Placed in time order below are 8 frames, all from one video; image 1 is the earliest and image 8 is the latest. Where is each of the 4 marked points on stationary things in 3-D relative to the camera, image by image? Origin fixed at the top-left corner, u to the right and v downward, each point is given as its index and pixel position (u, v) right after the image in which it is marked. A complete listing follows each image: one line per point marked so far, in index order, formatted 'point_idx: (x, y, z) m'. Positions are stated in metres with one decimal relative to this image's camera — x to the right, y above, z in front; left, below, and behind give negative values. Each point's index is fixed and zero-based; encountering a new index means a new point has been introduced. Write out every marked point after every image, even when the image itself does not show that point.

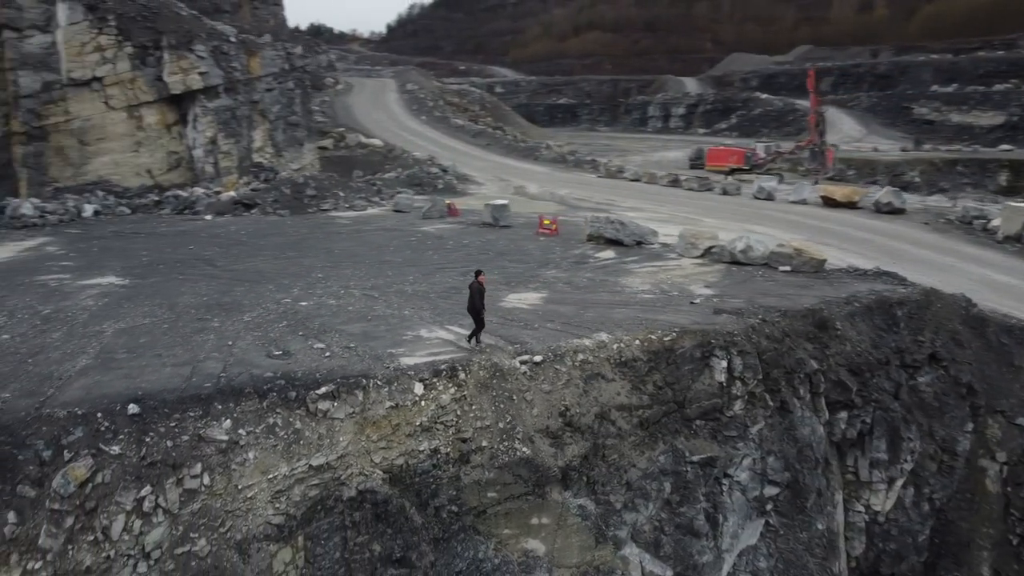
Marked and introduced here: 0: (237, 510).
0: (-1.3, -1.1, +4.2) m
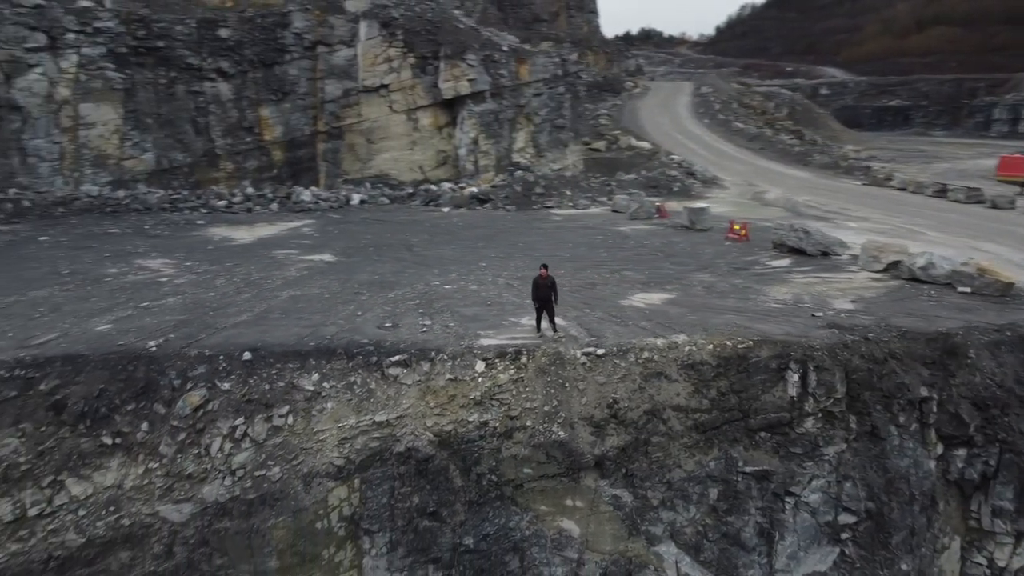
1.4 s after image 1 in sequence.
0: (-1.2, -0.9, +5.0) m
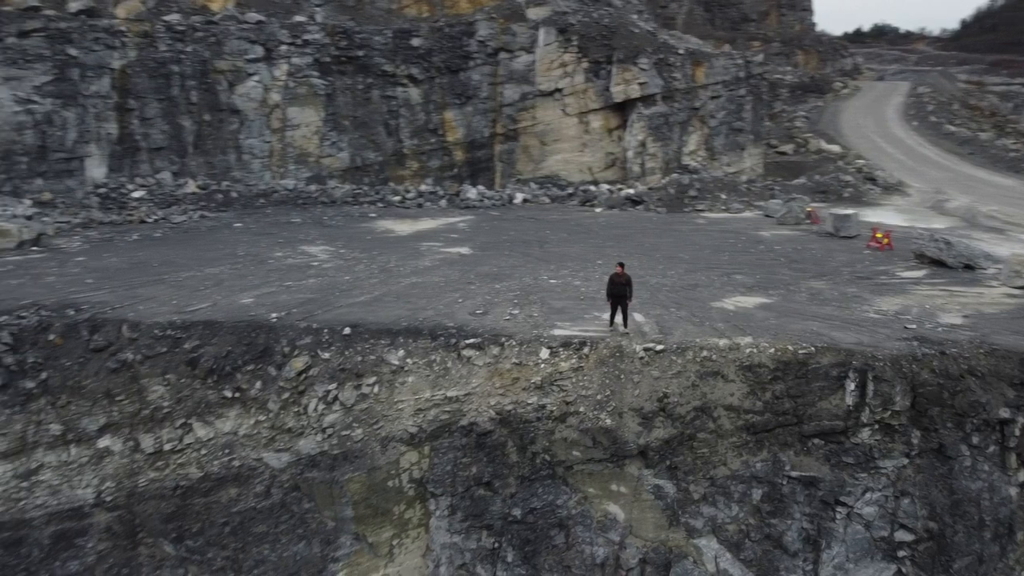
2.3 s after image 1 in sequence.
0: (-0.8, -0.8, +5.6) m
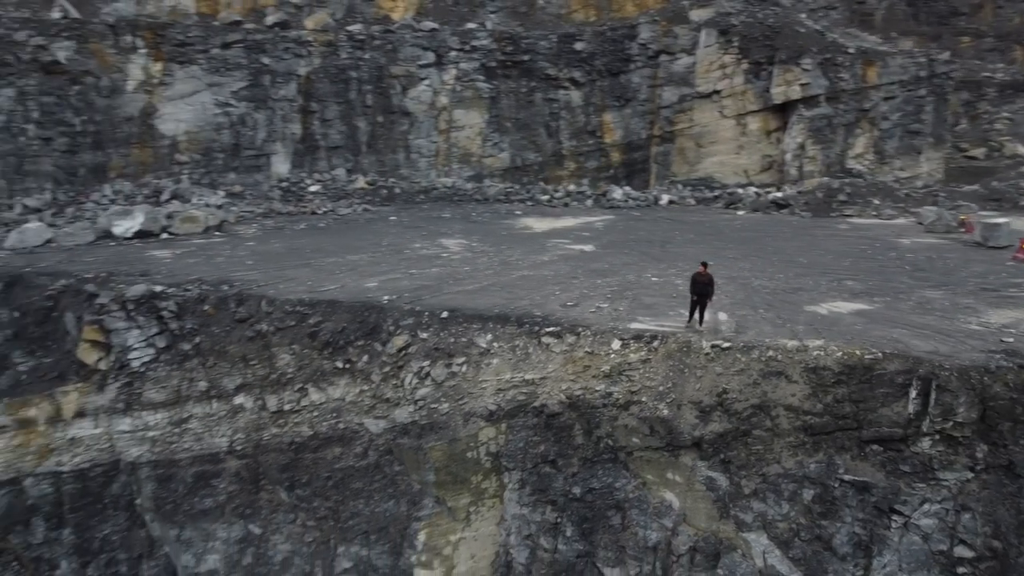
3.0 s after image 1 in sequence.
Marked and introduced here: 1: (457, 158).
0: (-0.3, -0.8, +6.1) m
1: (-1.0, +2.5, +16.2) m
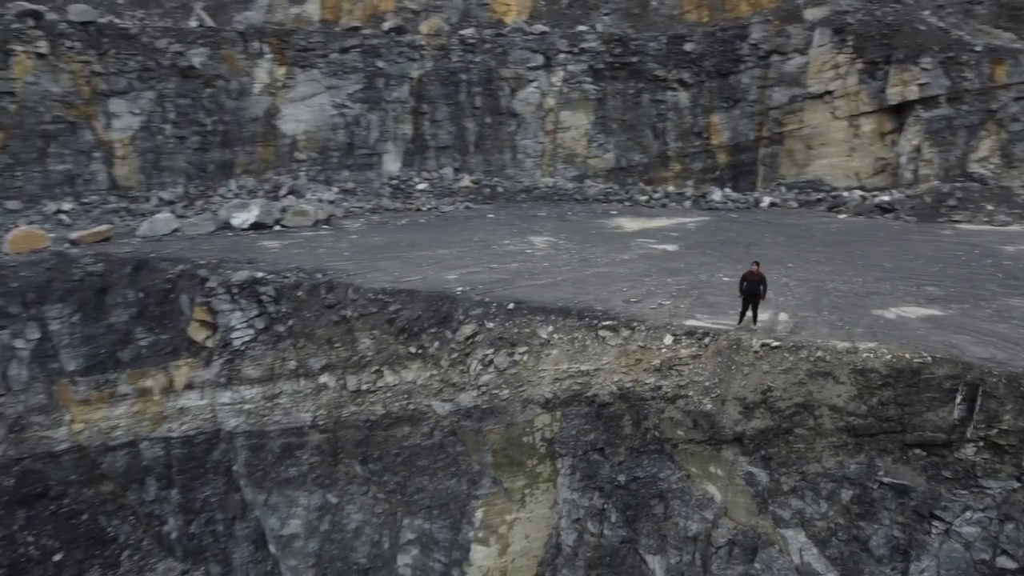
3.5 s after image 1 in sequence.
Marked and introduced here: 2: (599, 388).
0: (+0.1, -0.7, +6.4) m
1: (+1.0, +2.5, +16.5) m
2: (+0.6, -0.7, +6.1) m
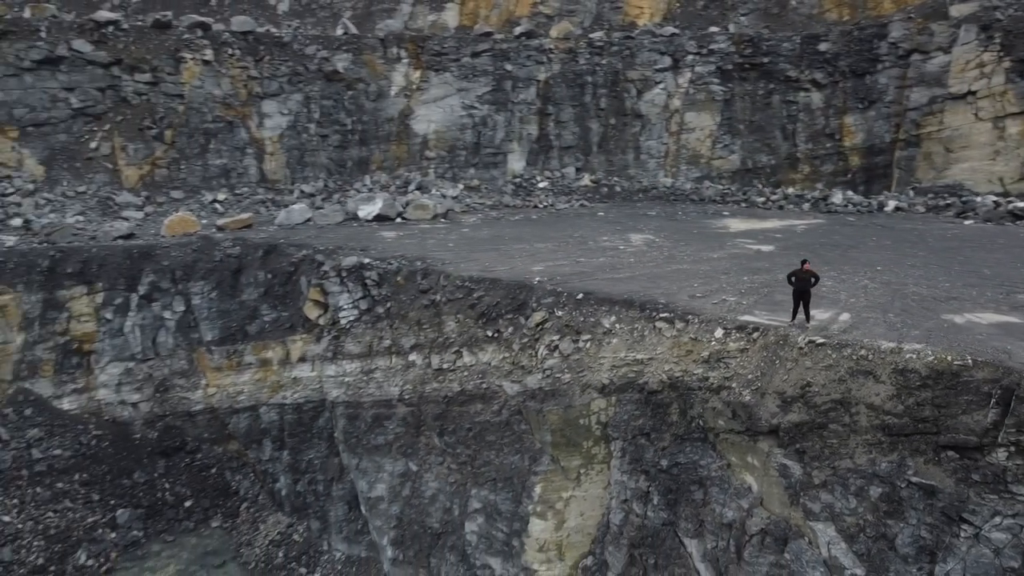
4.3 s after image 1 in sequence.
0: (+0.6, -0.6, +6.8) m
1: (+3.4, +2.5, +16.5) m
2: (+1.0, -0.7, +6.4) m
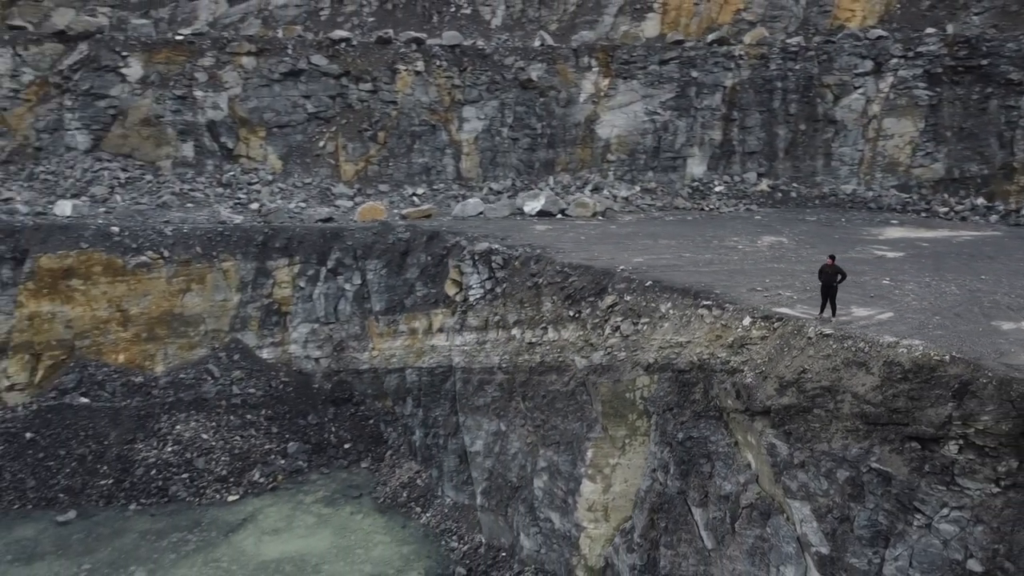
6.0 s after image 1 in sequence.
0: (+1.1, -0.5, +7.4) m
1: (+6.9, +2.3, +15.9) m
2: (+1.4, -0.6, +6.9) m
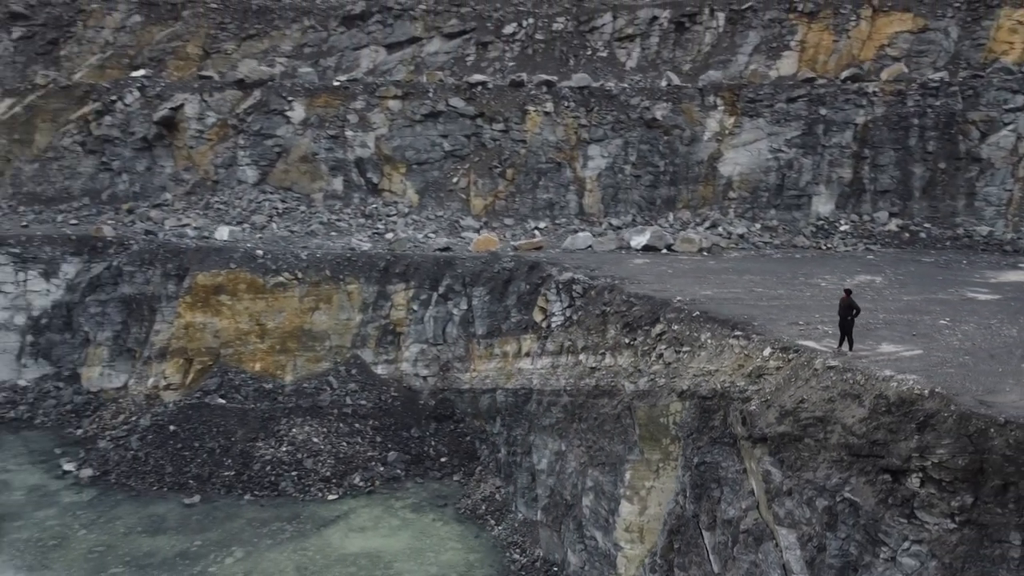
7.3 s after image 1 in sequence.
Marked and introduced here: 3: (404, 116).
0: (+1.5, -0.8, +7.6) m
1: (+9.0, +1.4, +14.8) m
2: (+1.6, -0.8, +7.0) m
3: (-2.2, +3.5, +17.4) m
